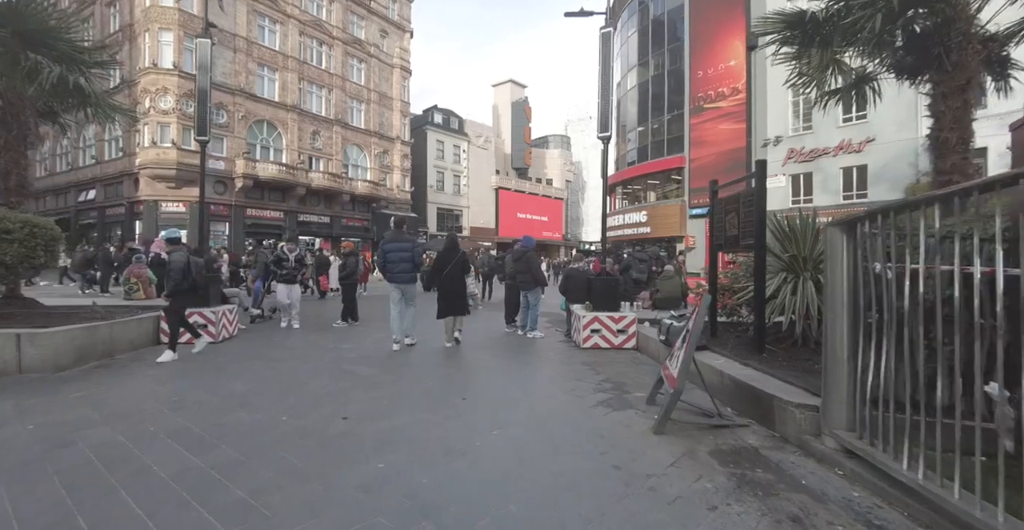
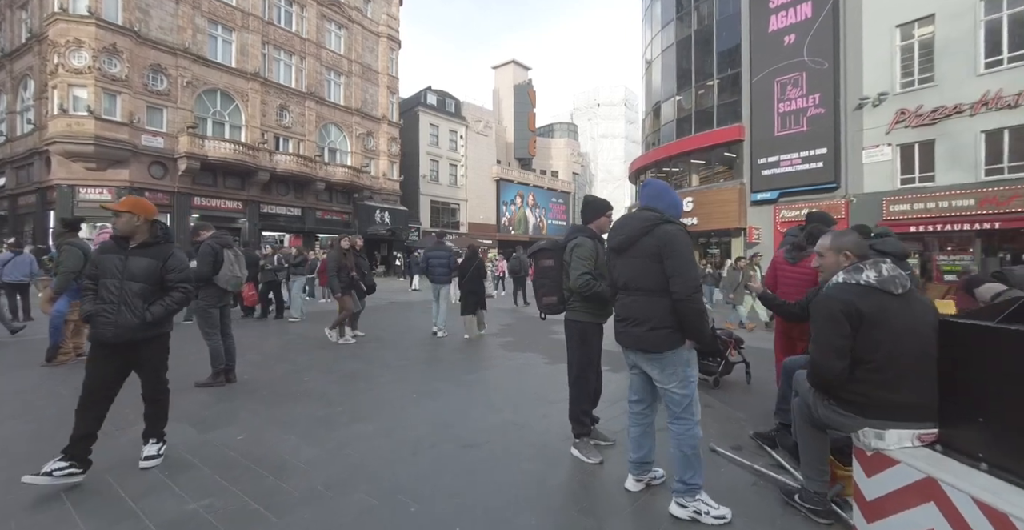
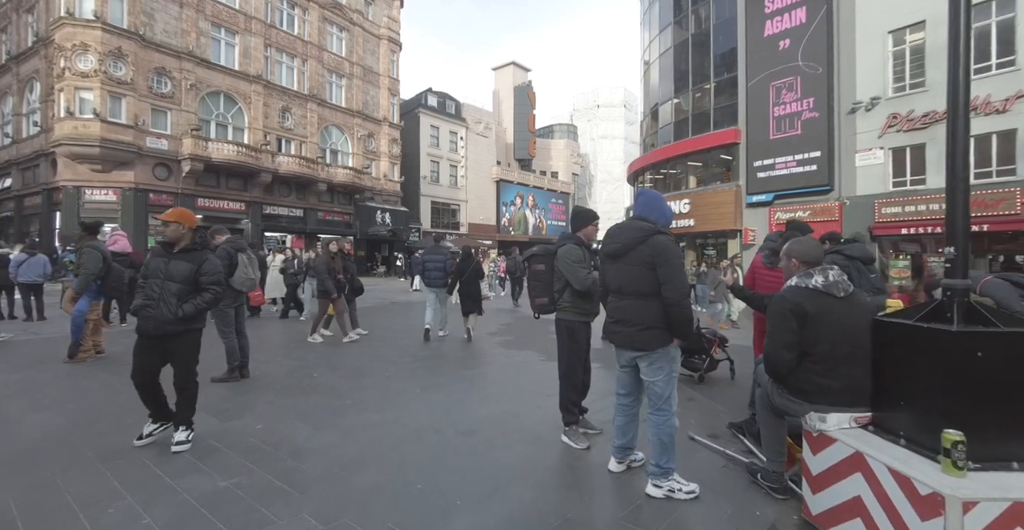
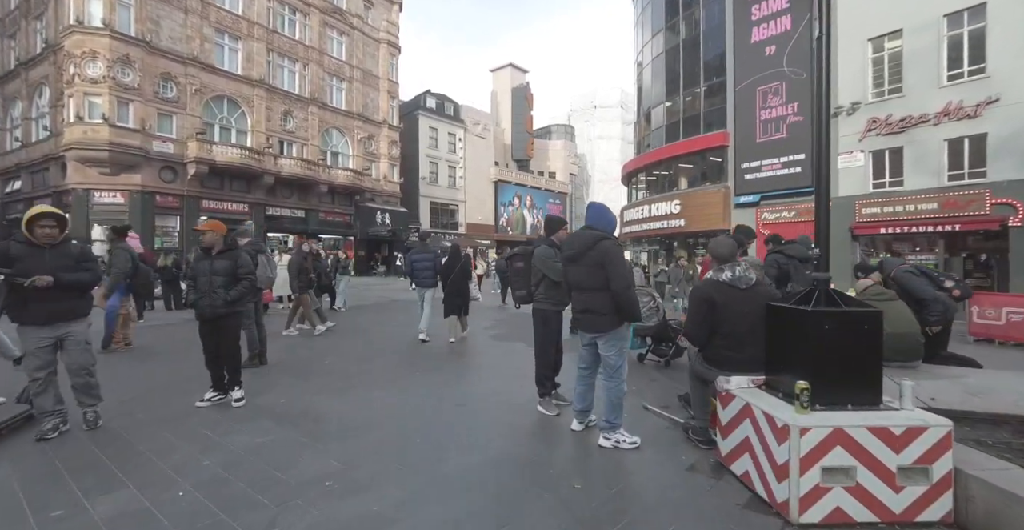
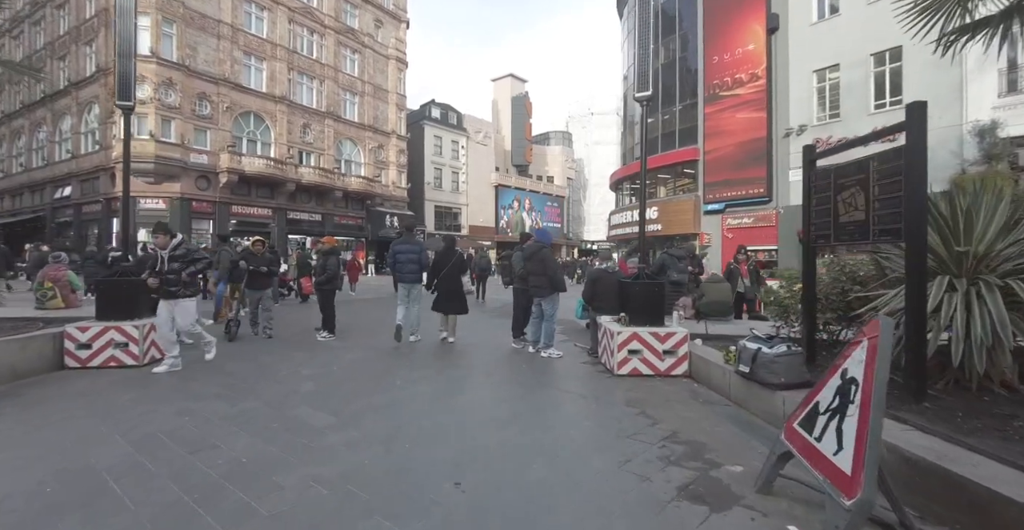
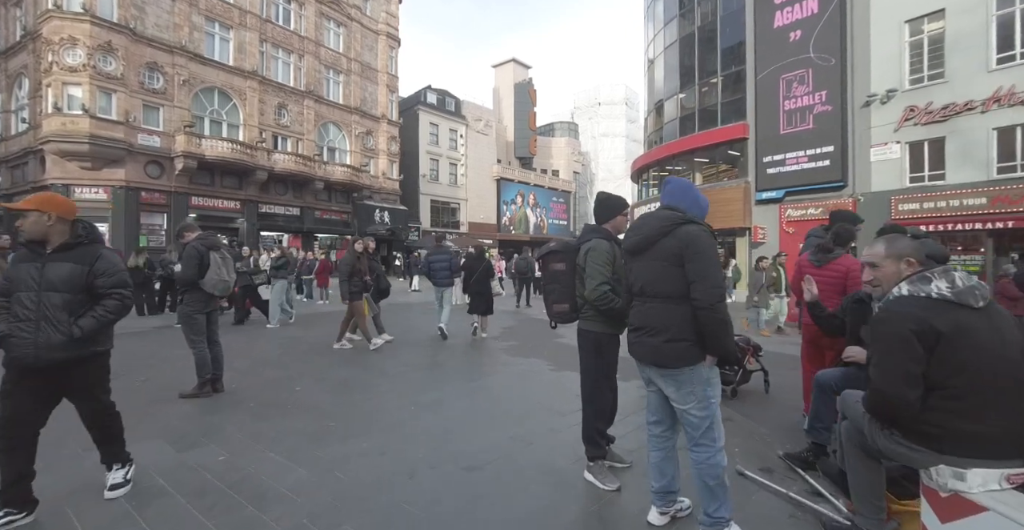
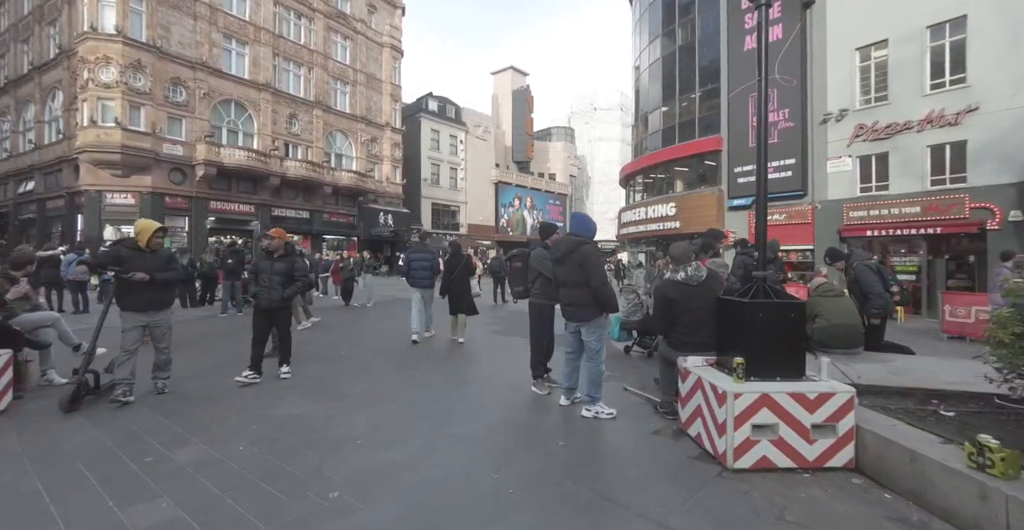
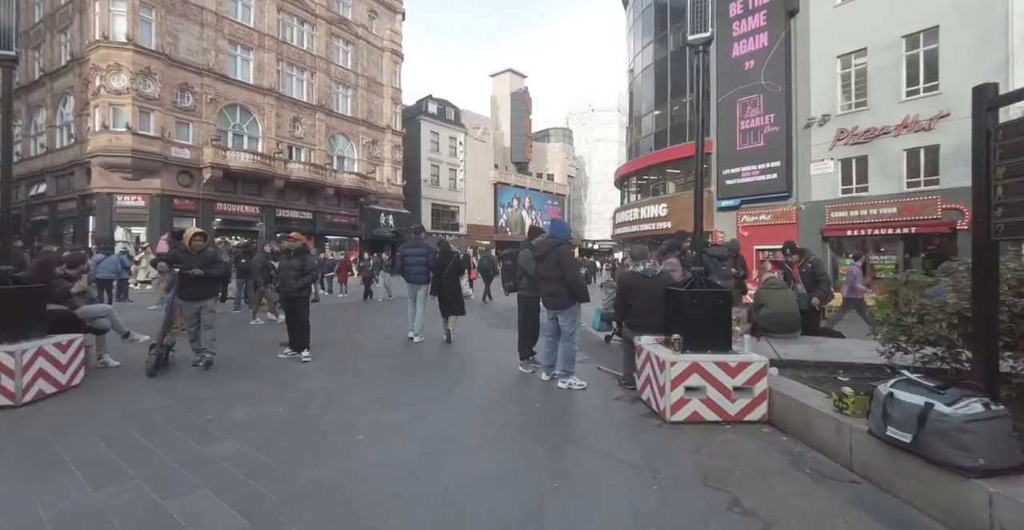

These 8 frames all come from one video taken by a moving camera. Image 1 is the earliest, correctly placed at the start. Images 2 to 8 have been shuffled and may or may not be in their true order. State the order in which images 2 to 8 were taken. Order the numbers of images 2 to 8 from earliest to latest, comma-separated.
5, 8, 7, 4, 3, 2, 6
